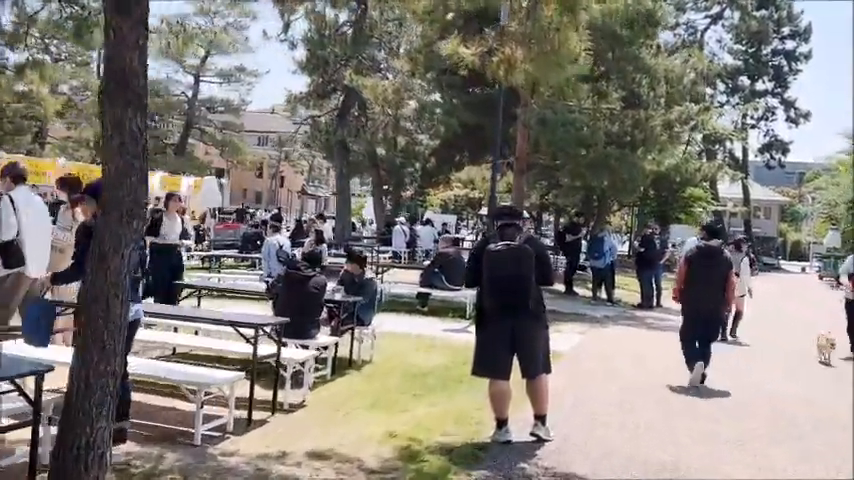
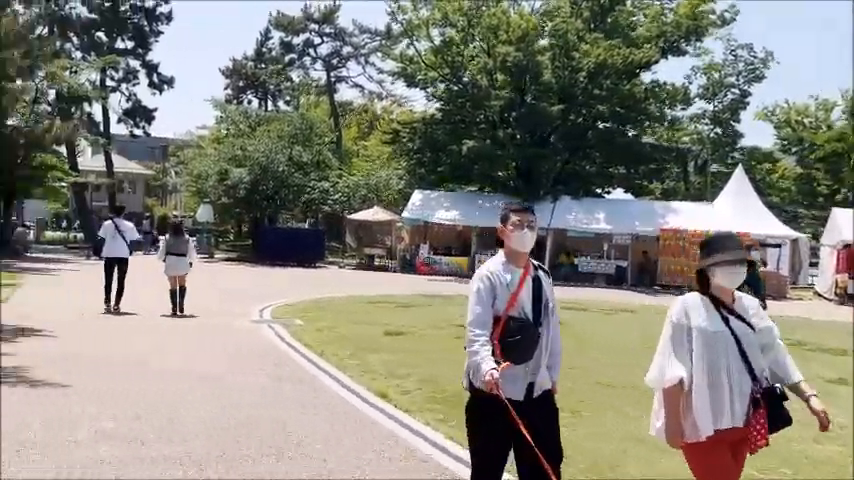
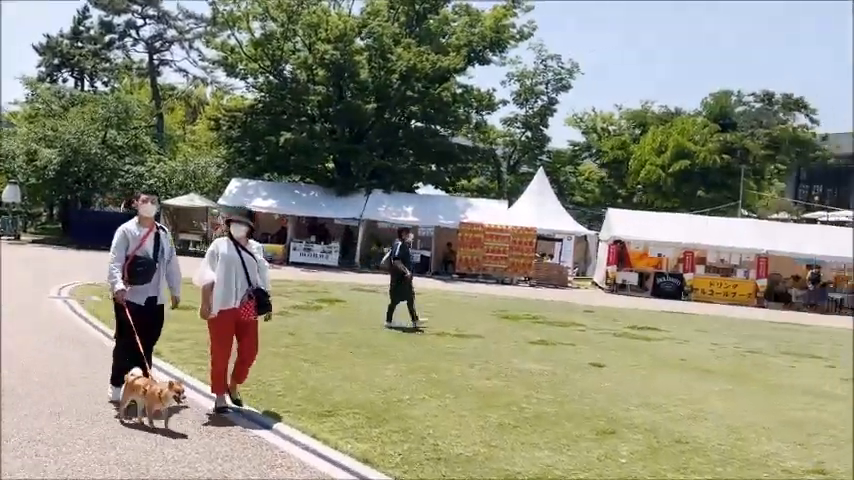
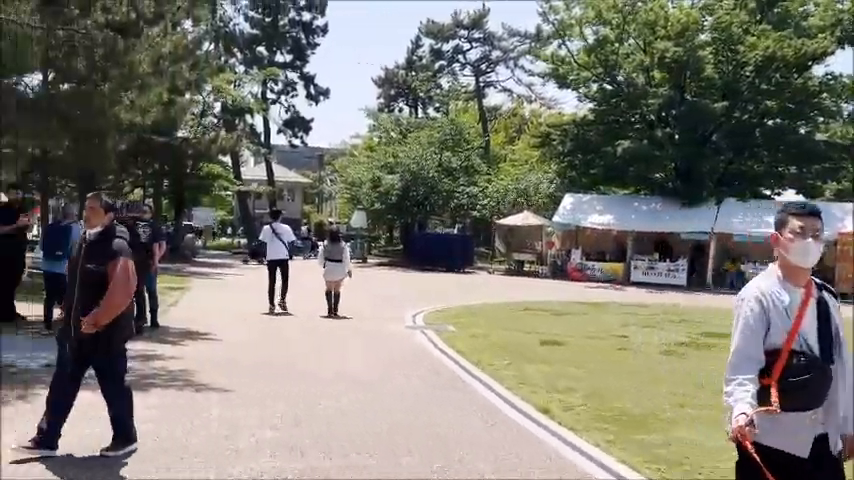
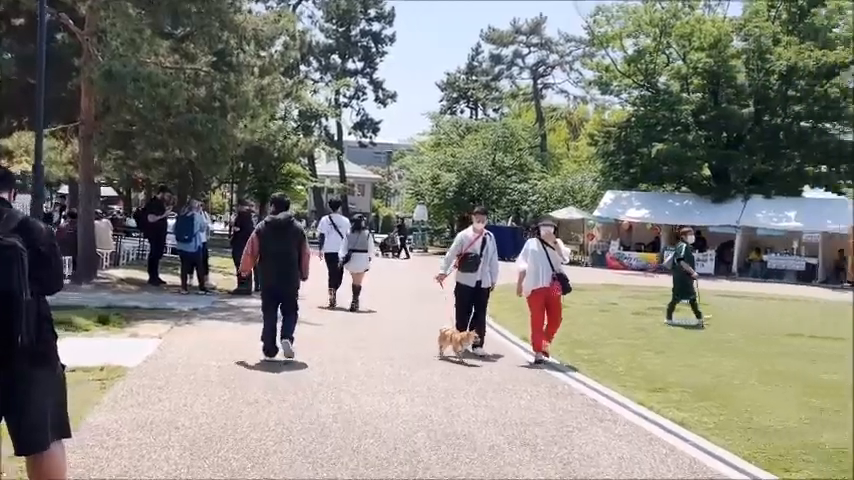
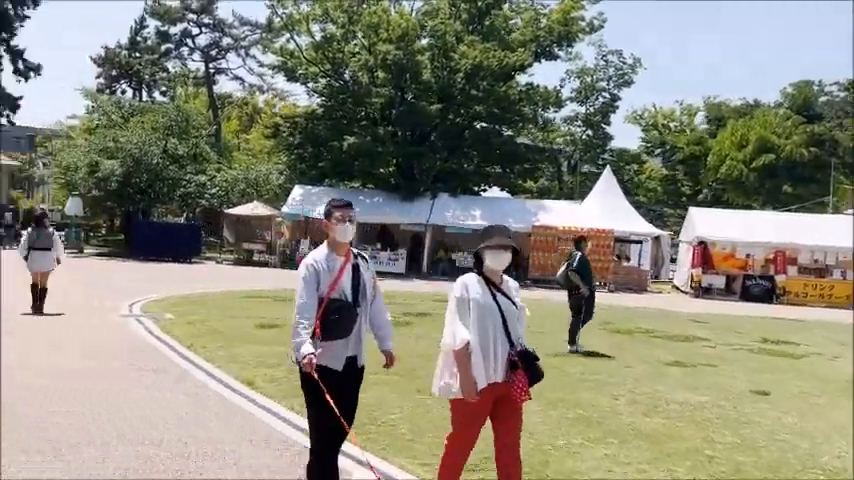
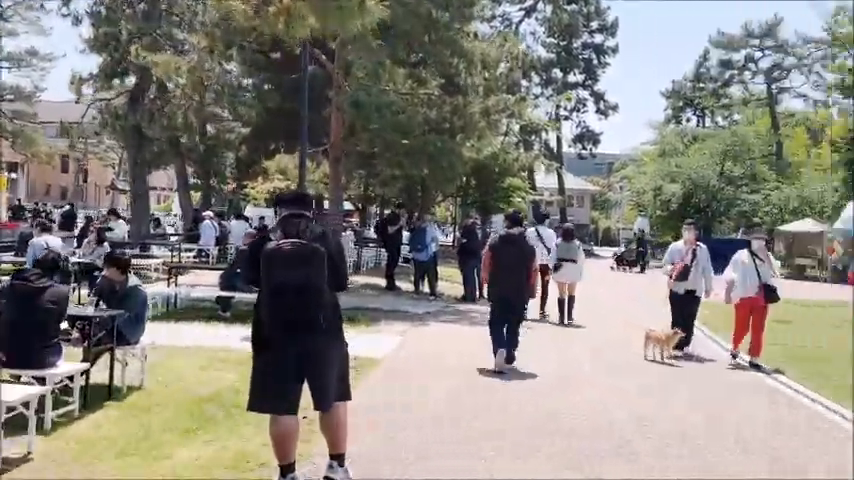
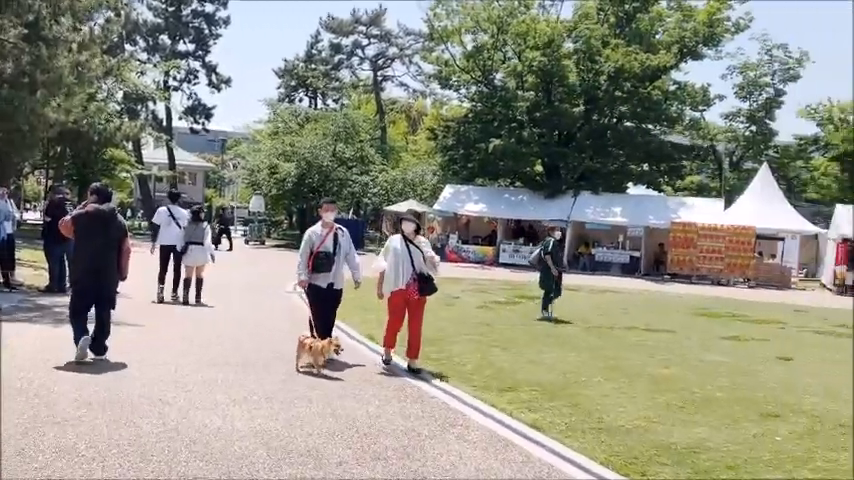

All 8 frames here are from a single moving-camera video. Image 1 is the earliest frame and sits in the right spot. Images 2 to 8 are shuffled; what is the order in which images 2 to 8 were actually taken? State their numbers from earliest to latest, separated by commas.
7, 5, 8, 3, 6, 2, 4
